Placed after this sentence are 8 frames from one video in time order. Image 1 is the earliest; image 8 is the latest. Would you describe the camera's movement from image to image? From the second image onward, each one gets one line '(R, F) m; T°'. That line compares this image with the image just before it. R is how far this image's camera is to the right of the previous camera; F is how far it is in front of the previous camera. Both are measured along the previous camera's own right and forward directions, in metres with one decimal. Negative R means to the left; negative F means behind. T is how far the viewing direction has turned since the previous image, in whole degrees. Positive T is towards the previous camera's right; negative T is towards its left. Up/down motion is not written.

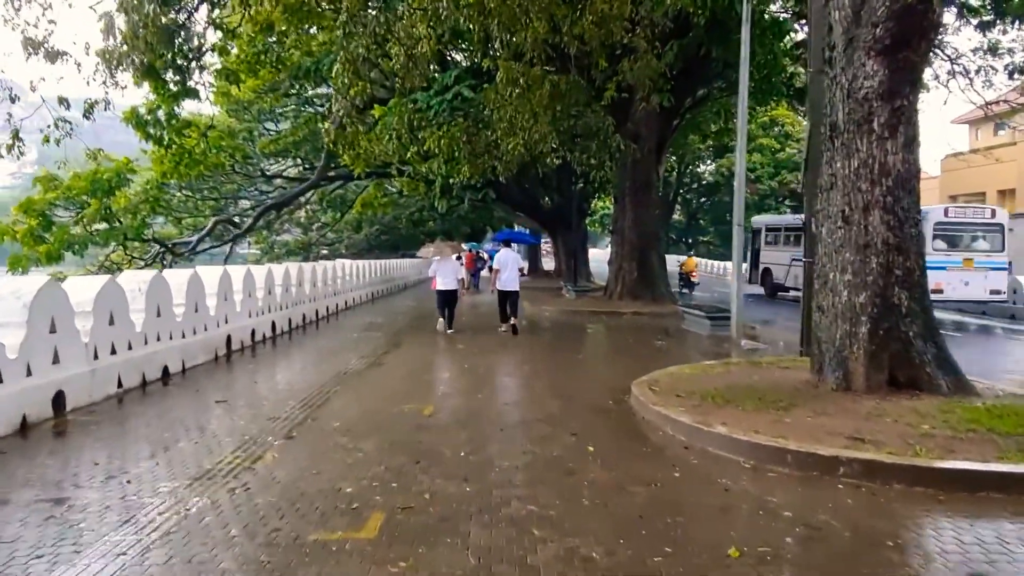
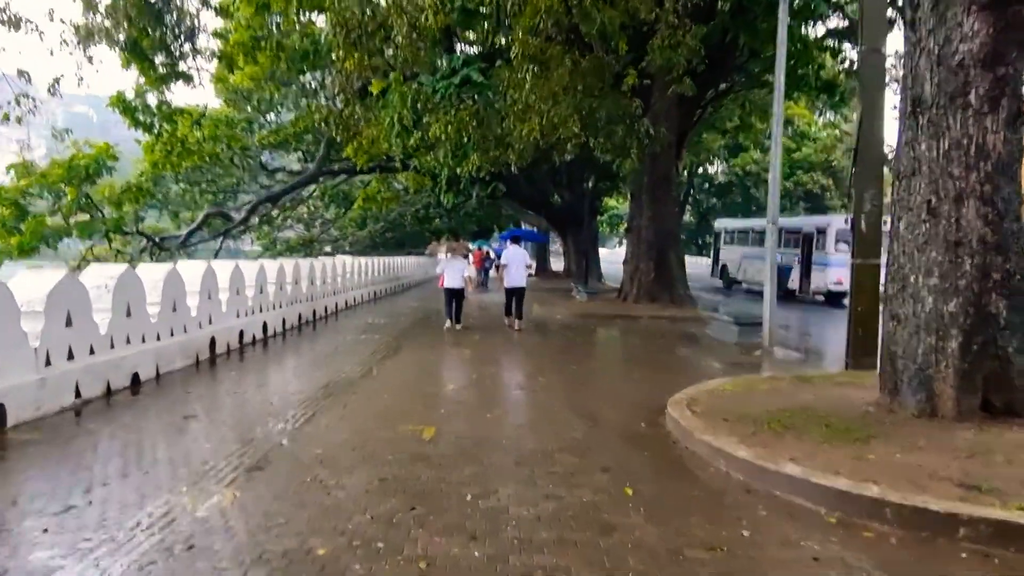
(-0.1, +1.1) m; 0°
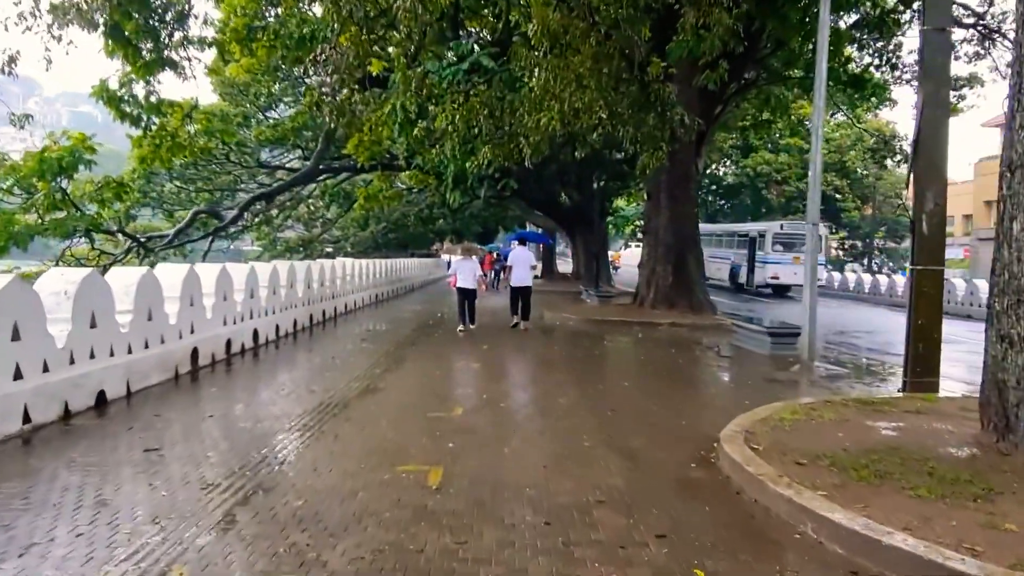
(-0.1, +1.1) m; 0°
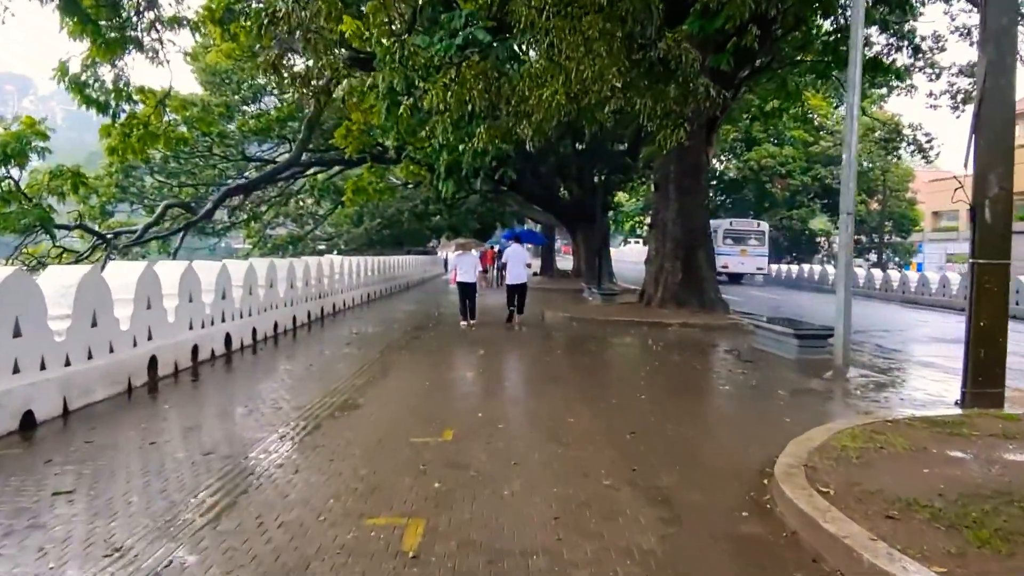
(0.0, +1.2) m; 0°
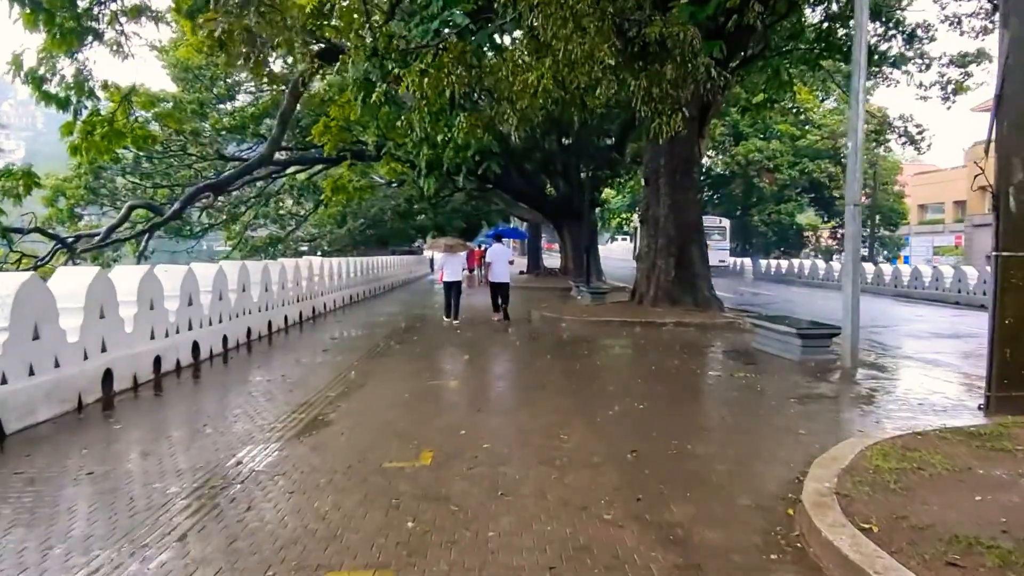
(0.0, +0.7) m; +1°
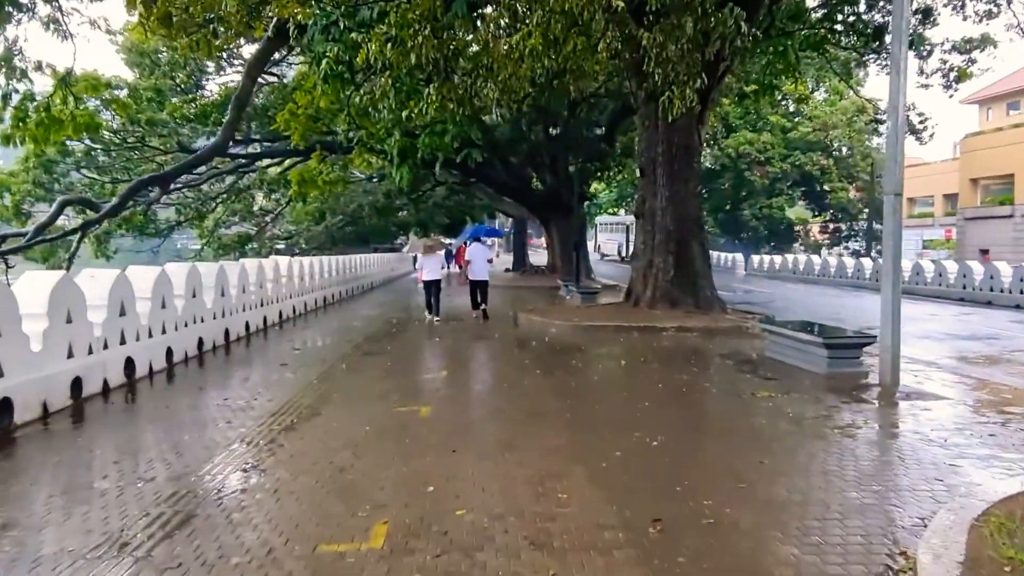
(0.0, +1.4) m; +1°
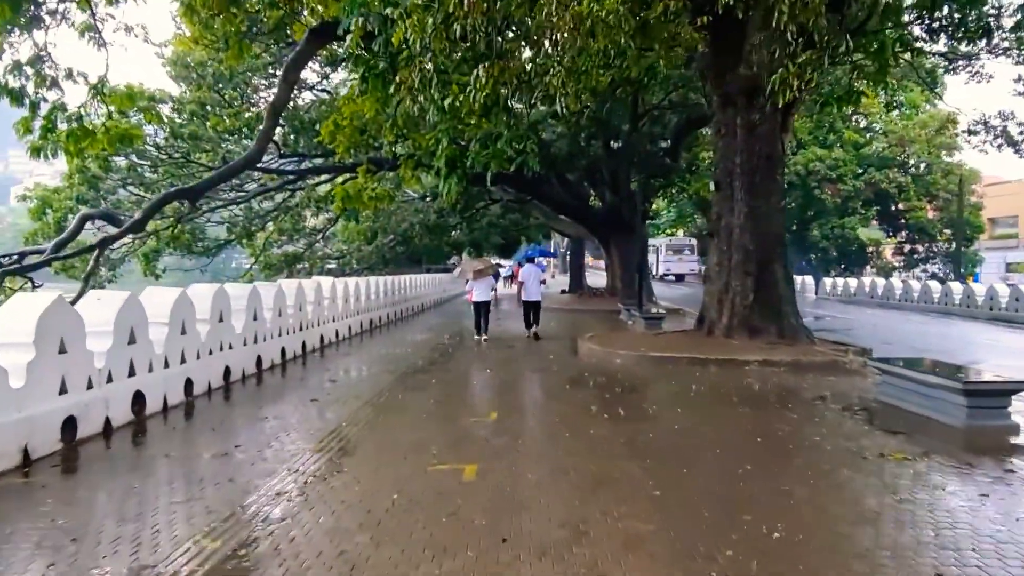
(-0.1, +1.4) m; -4°
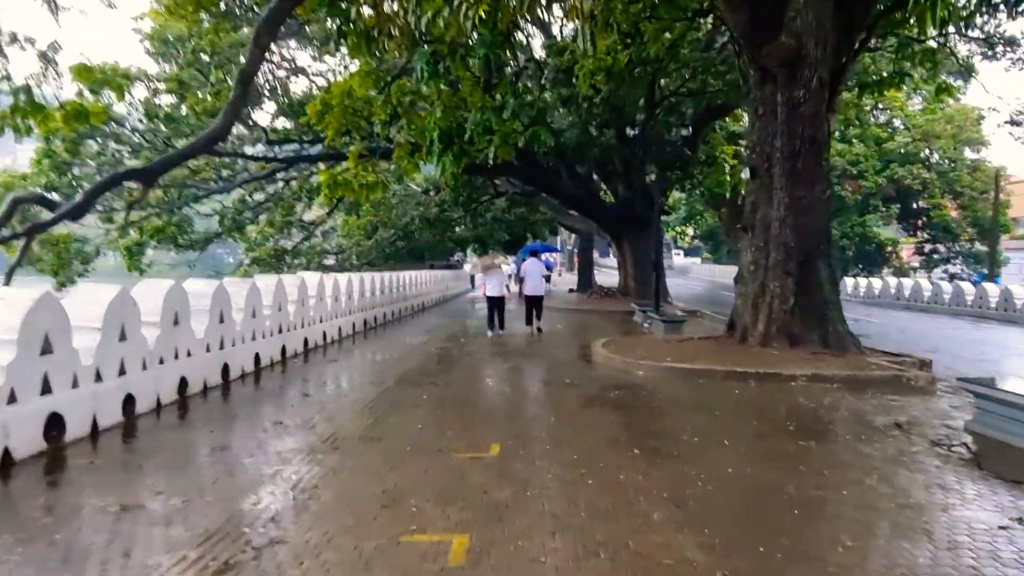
(0.0, +1.6) m; 0°
